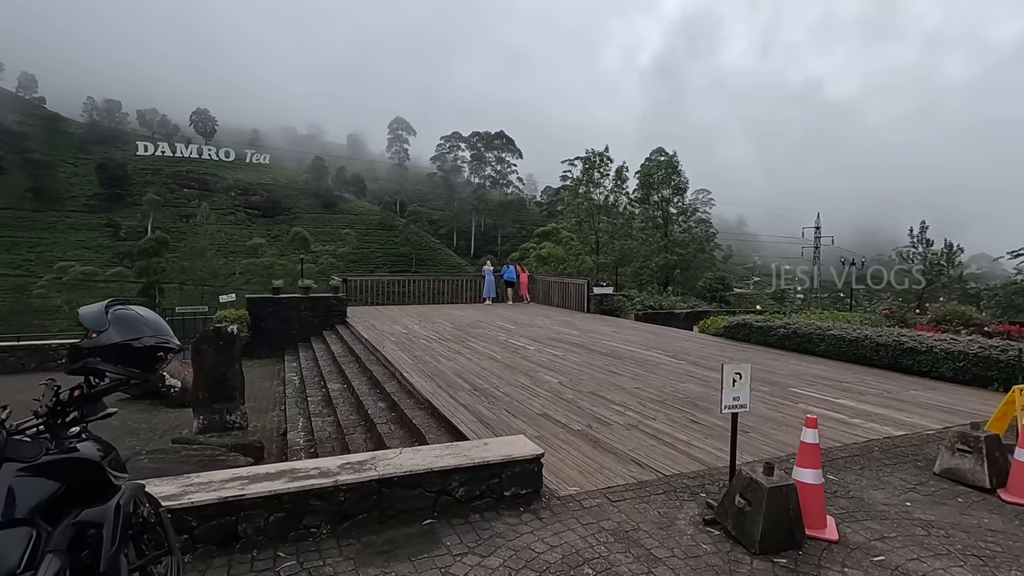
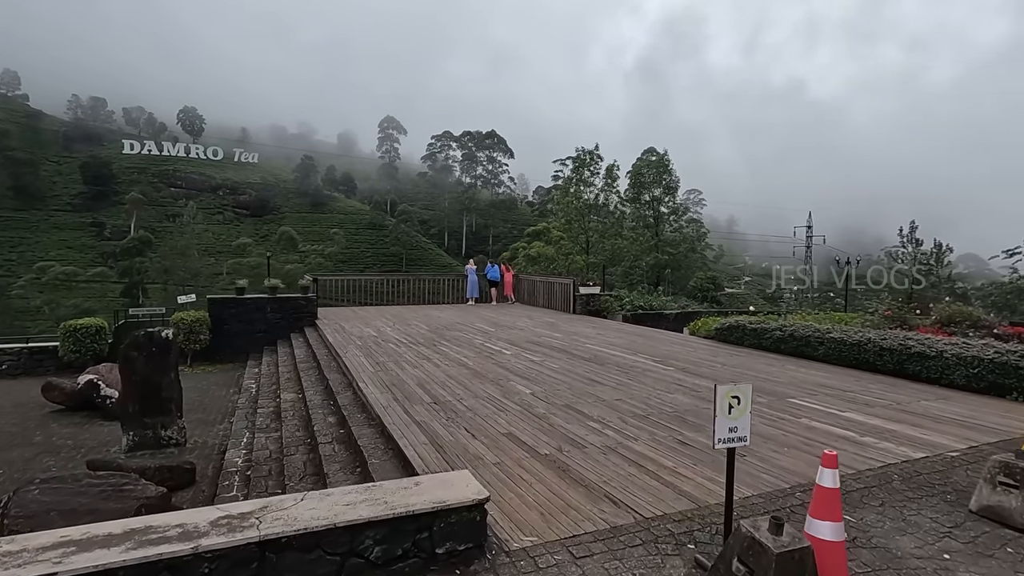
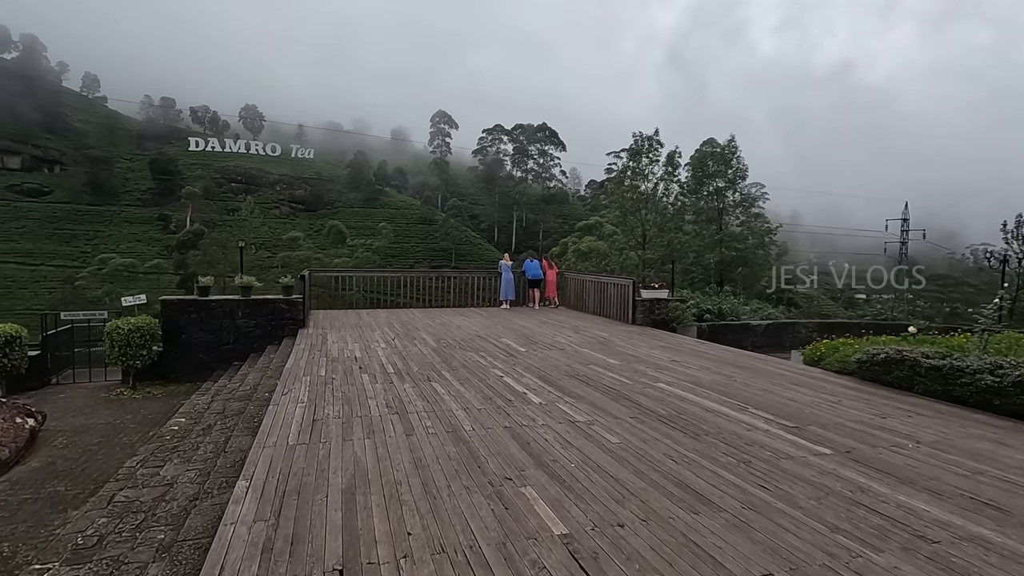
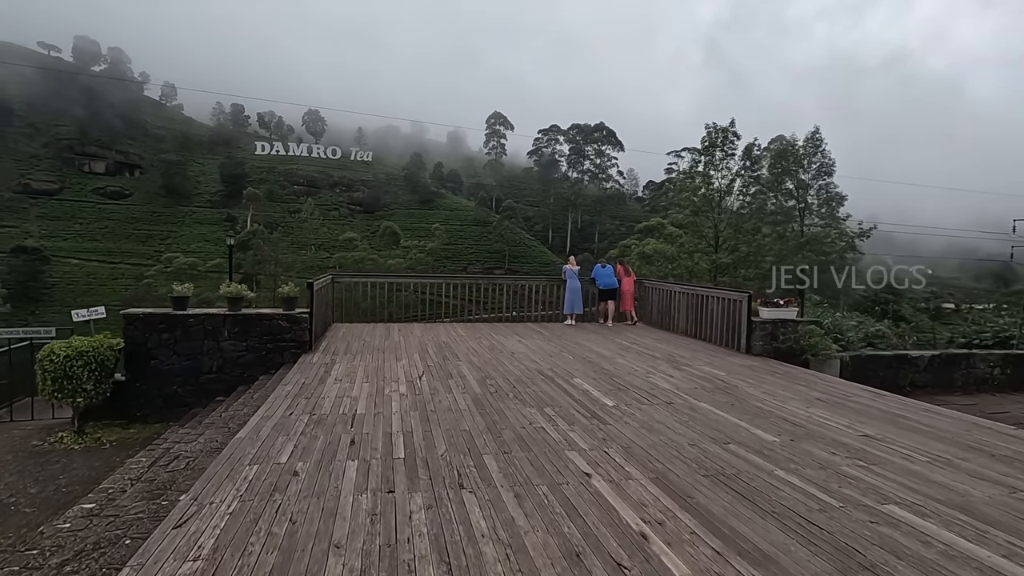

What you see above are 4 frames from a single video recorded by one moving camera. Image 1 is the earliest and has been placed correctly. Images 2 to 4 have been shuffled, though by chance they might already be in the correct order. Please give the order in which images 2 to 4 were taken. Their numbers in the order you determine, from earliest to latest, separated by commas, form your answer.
2, 3, 4
